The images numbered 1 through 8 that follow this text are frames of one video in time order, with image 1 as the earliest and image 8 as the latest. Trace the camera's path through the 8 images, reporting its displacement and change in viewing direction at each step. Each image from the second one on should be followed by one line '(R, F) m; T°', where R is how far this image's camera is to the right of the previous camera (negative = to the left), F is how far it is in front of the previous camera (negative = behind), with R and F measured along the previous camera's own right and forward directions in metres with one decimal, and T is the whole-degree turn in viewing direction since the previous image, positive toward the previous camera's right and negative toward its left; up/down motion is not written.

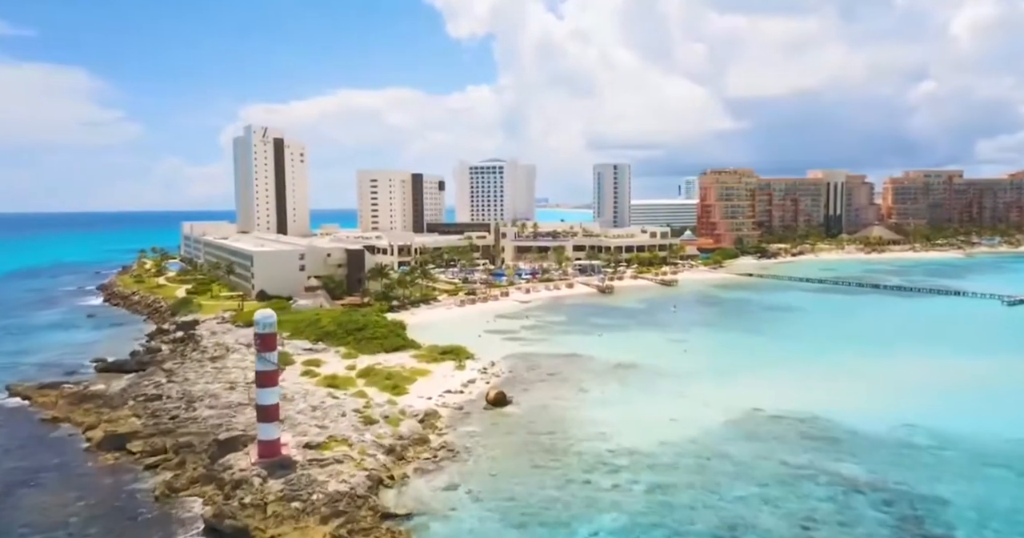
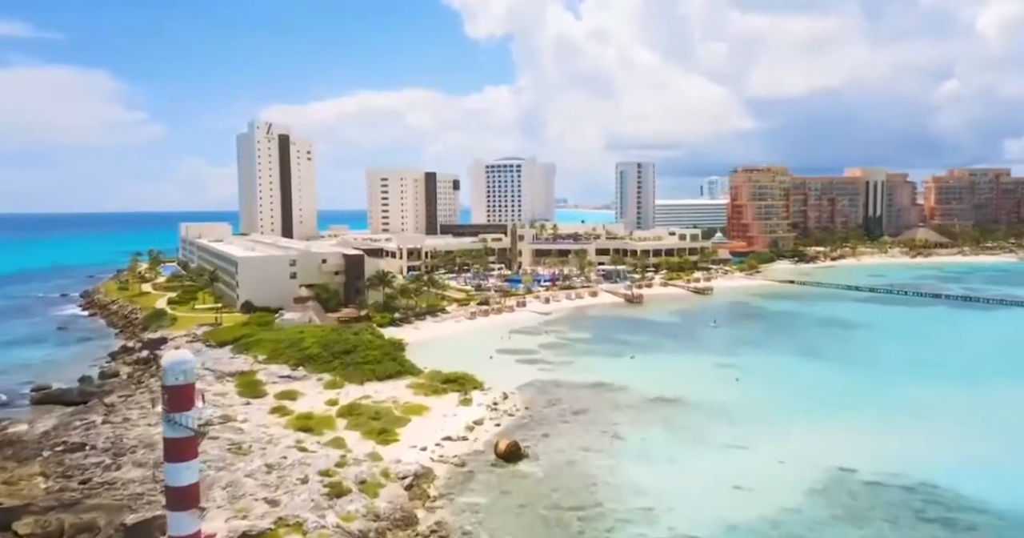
(+0.1, +9.8) m; -2°
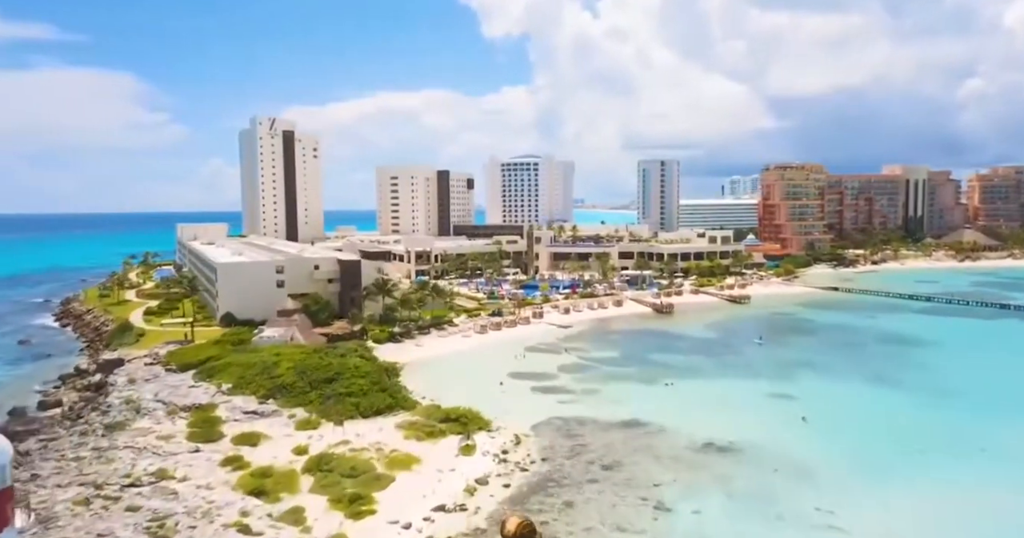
(+0.2, +9.0) m; -1°
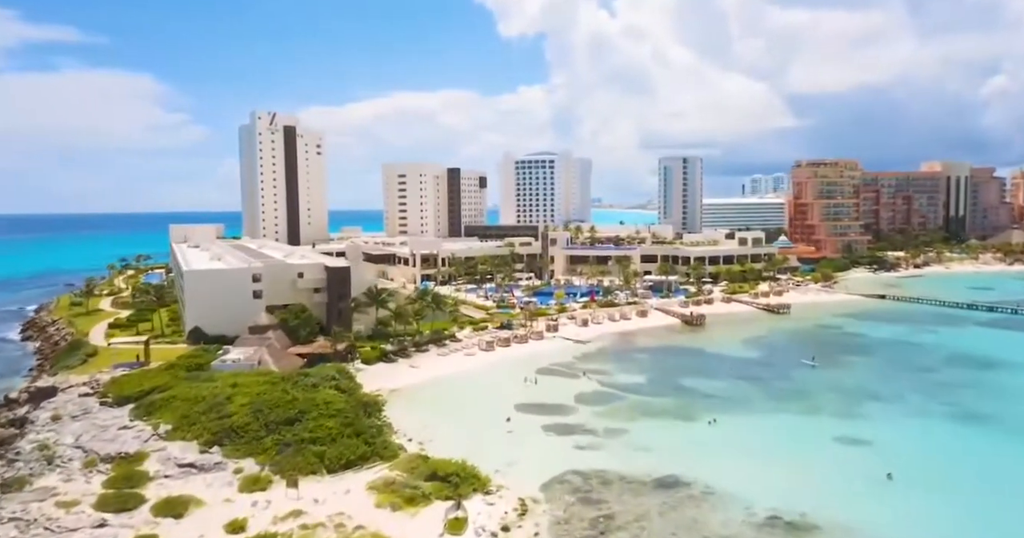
(+0.5, +8.6) m; -1°
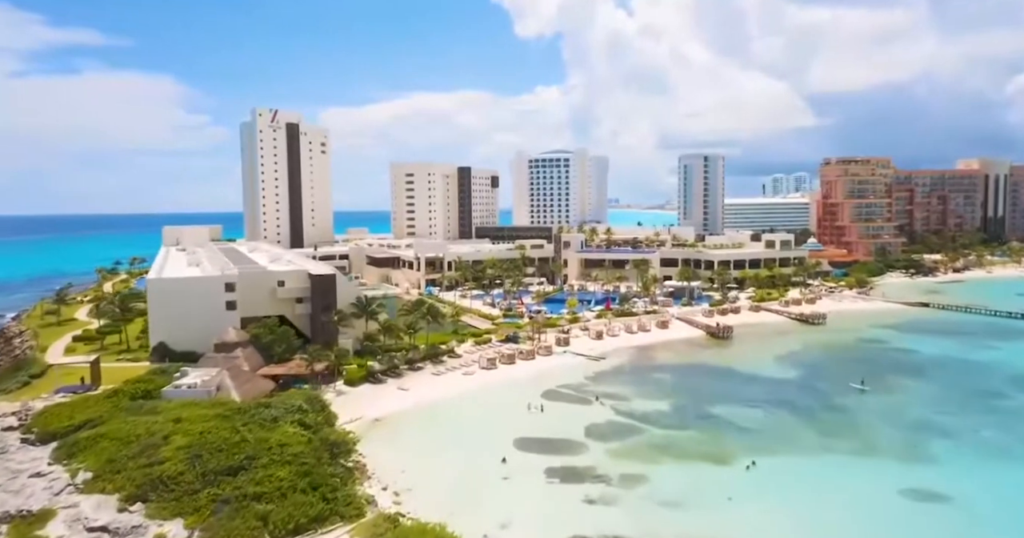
(+1.0, +6.6) m; -1°
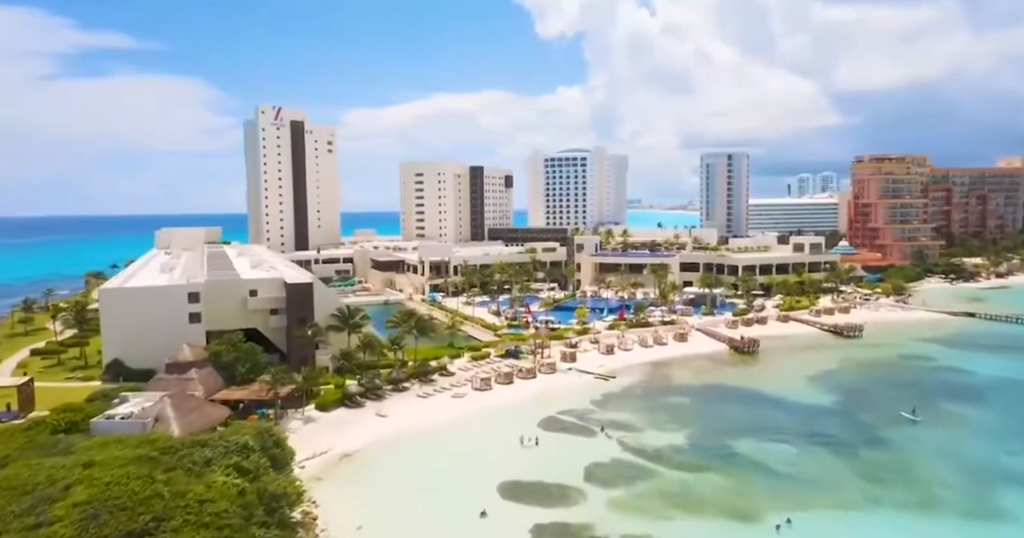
(+1.7, +5.9) m; -2°
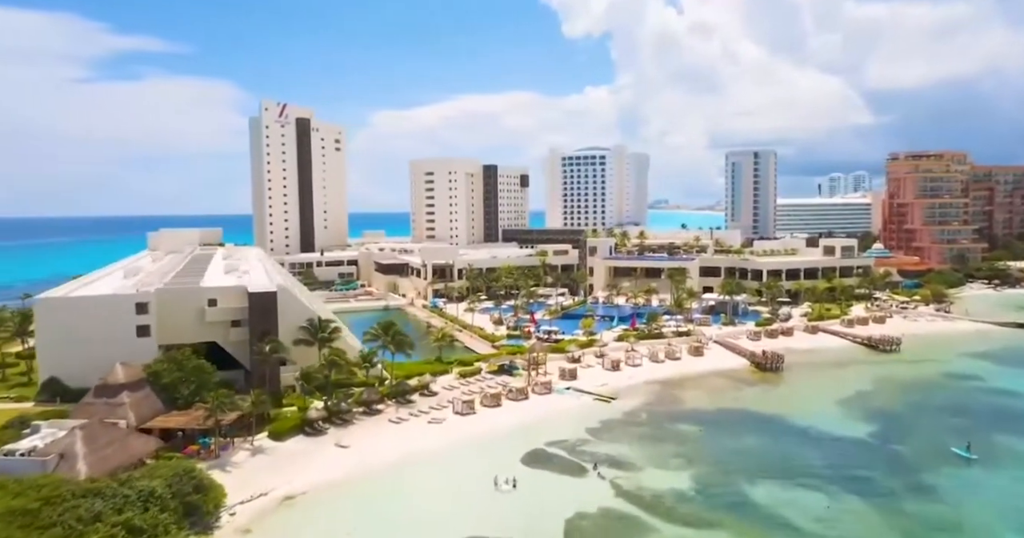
(+2.4, +5.6) m; -2°
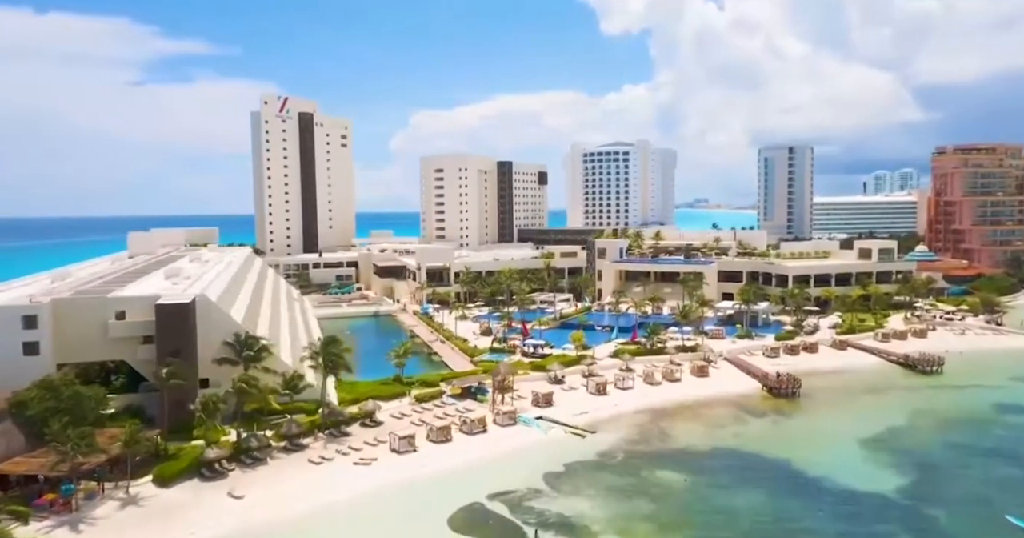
(+4.6, +7.0) m; -3°
